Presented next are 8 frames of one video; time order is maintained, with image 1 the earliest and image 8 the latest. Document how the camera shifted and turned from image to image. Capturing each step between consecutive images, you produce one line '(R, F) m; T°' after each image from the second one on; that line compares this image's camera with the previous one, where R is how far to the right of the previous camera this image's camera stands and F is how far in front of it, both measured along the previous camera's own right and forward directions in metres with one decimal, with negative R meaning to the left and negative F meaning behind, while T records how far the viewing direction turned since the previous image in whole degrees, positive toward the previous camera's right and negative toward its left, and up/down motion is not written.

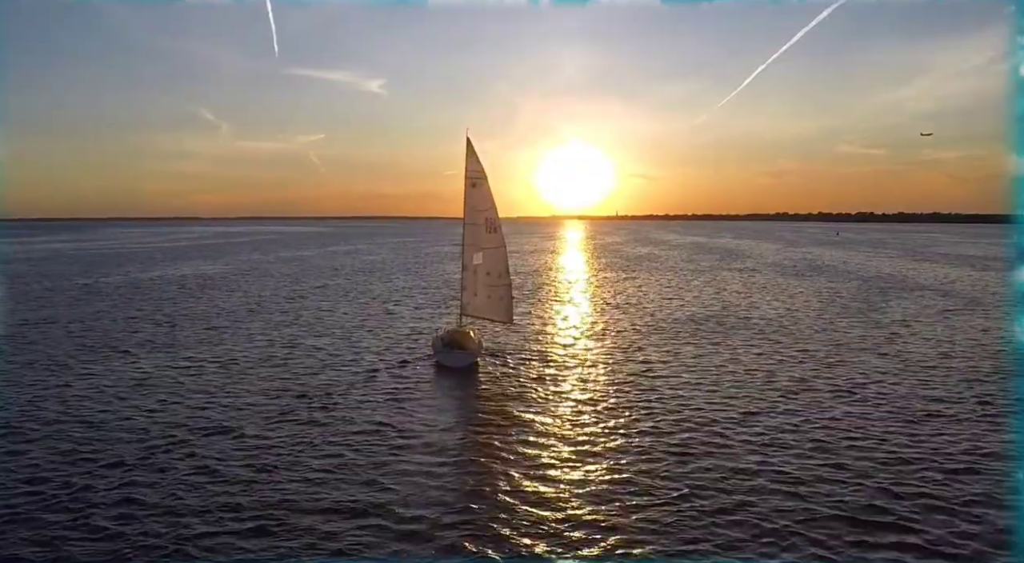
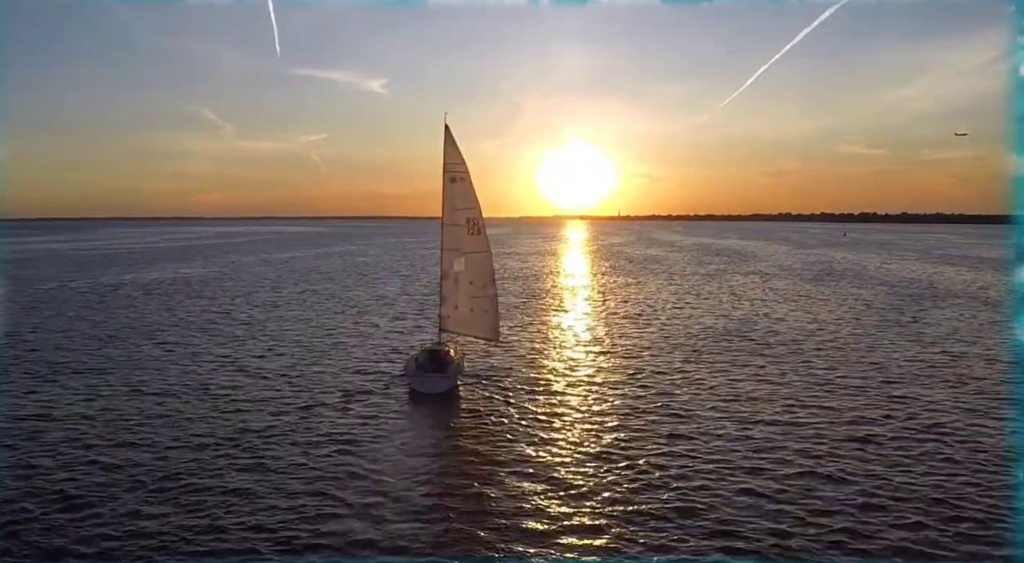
(+0.7, +6.0) m; 0°
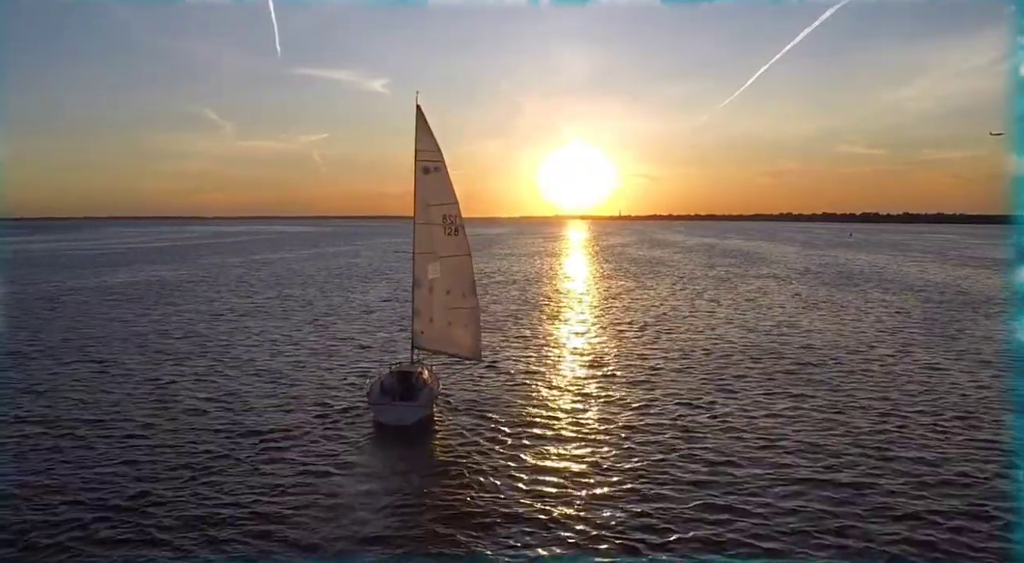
(+0.7, +5.5) m; 0°
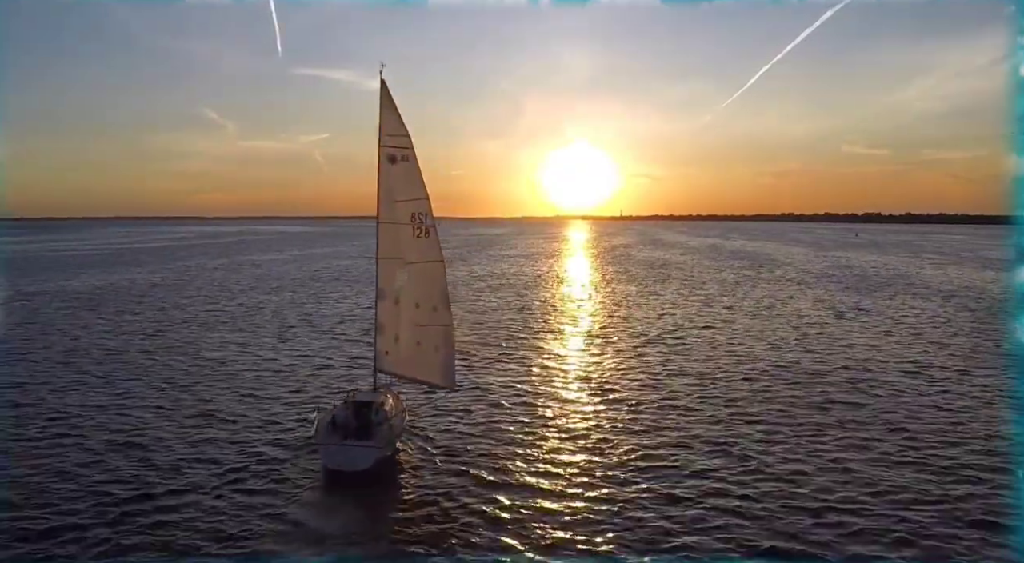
(+0.6, +5.0) m; 0°
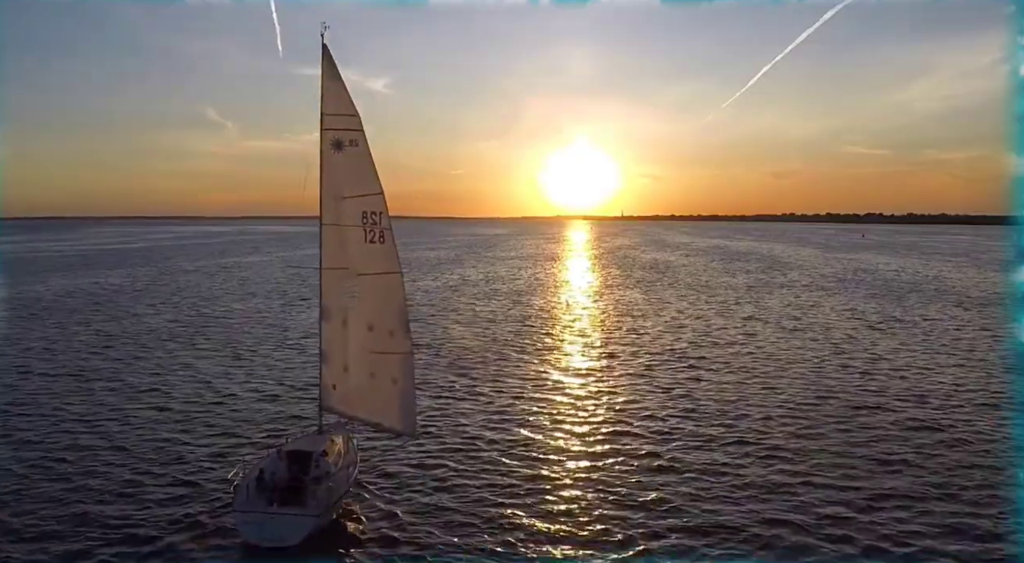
(+0.6, +5.0) m; 0°
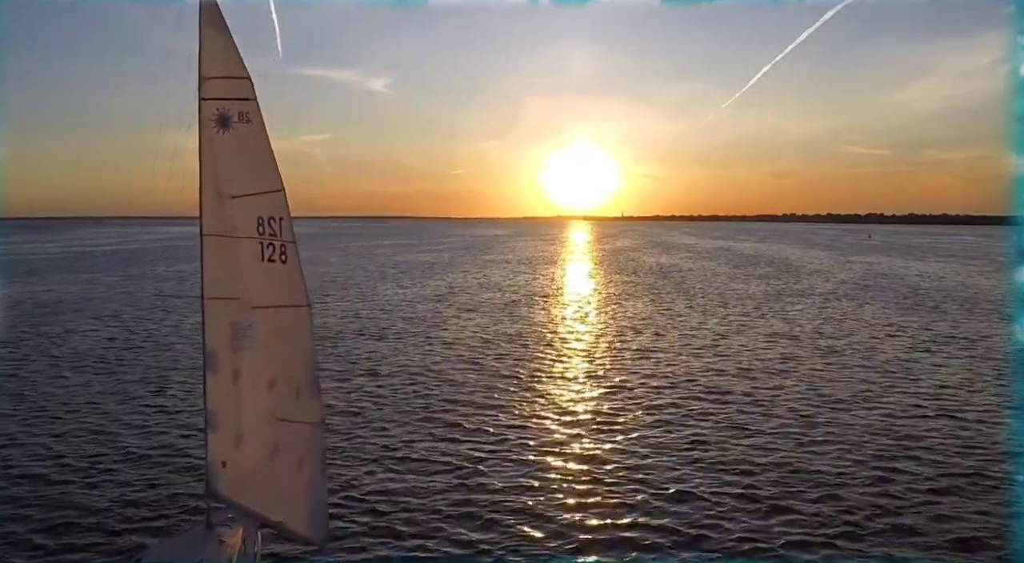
(+0.7, +5.5) m; 0°
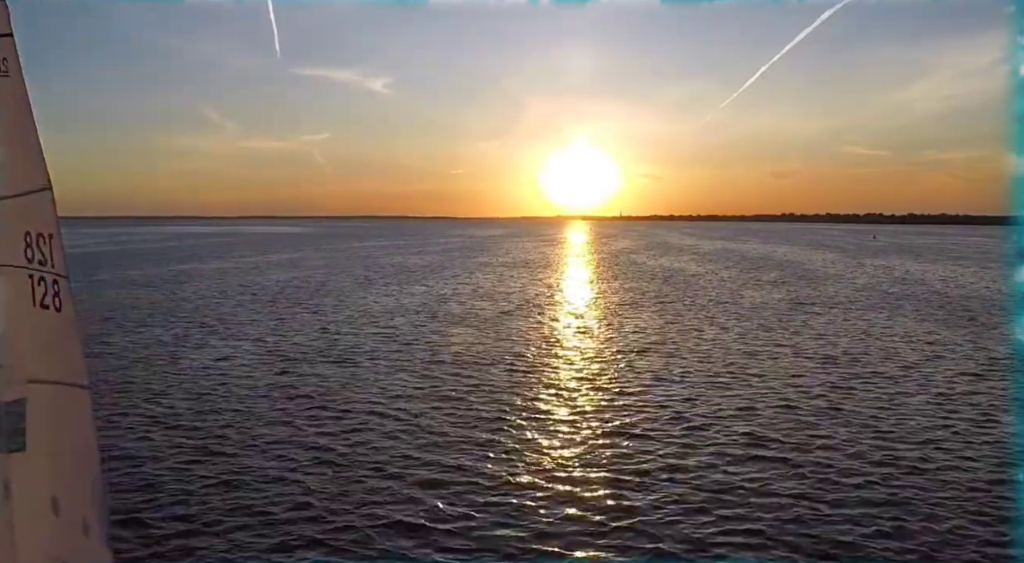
(+0.6, +4.9) m; 0°
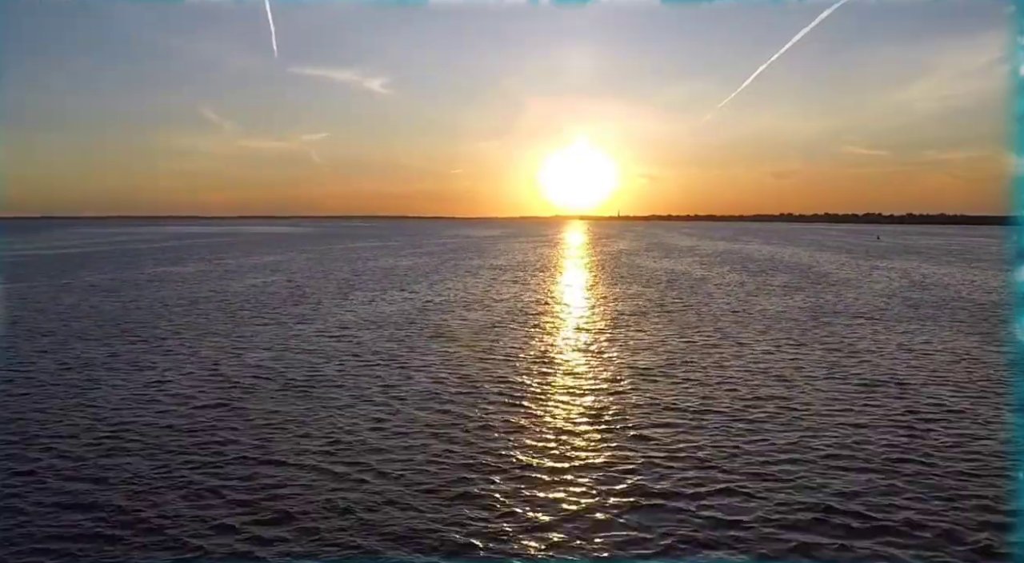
(+0.6, +4.5) m; 0°
